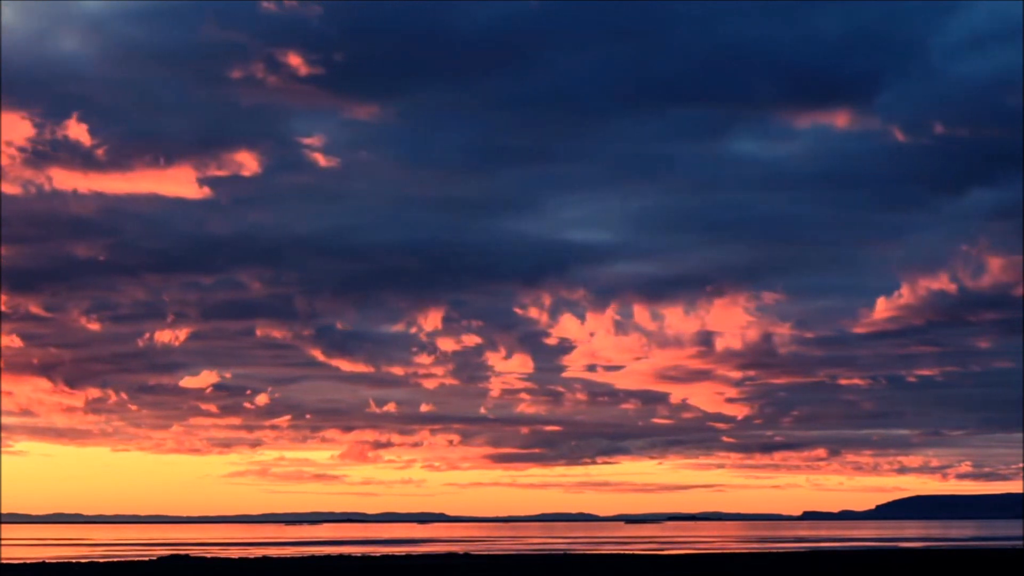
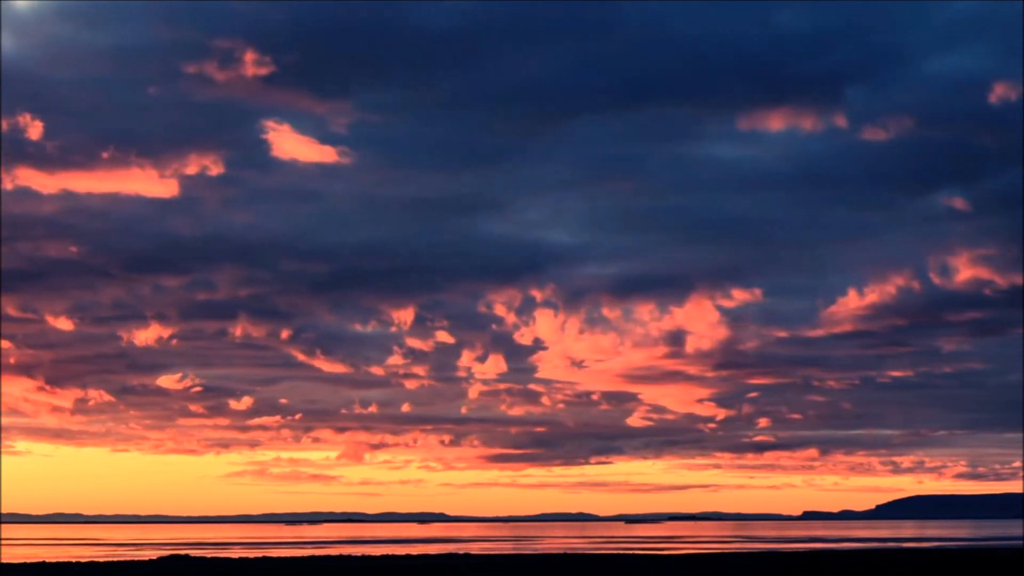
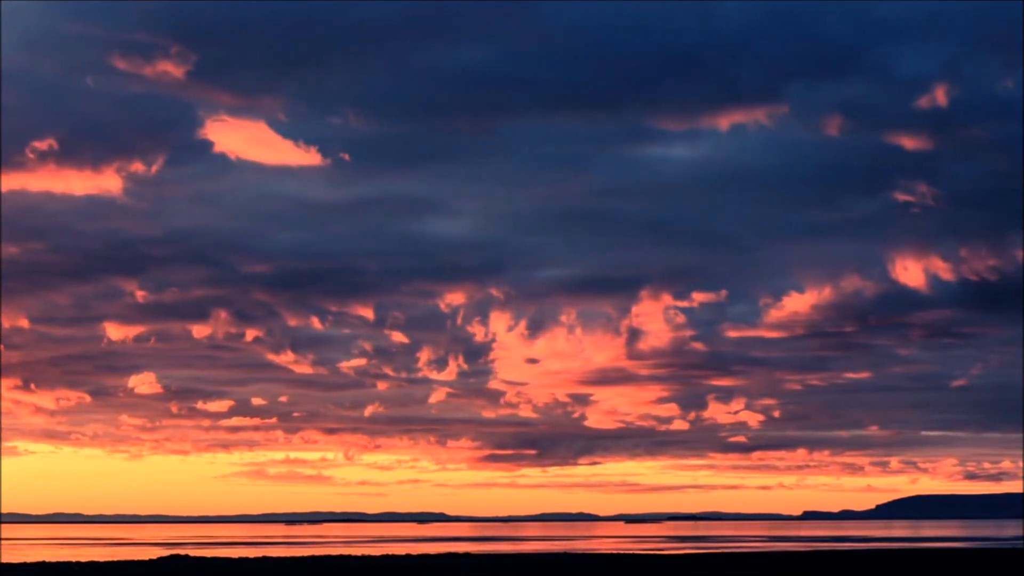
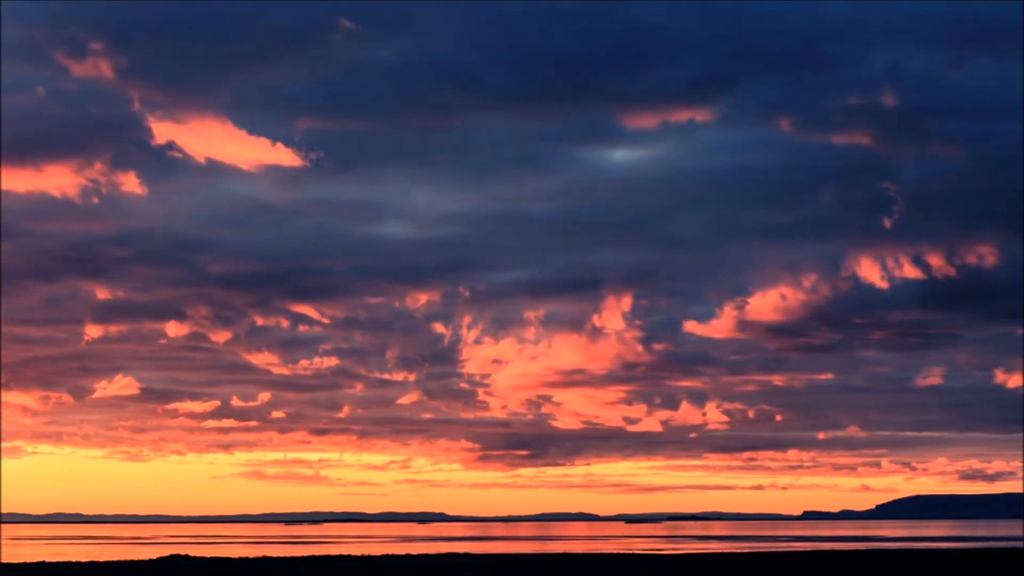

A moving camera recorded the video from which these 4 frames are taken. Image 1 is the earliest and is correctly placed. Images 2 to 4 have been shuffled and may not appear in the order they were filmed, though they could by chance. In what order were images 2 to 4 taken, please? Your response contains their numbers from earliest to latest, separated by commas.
2, 3, 4
